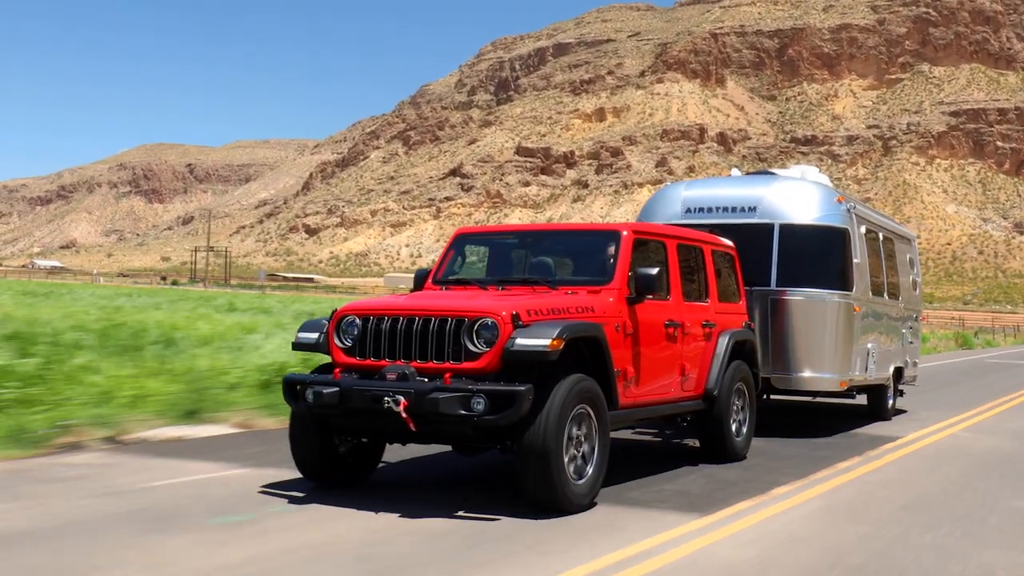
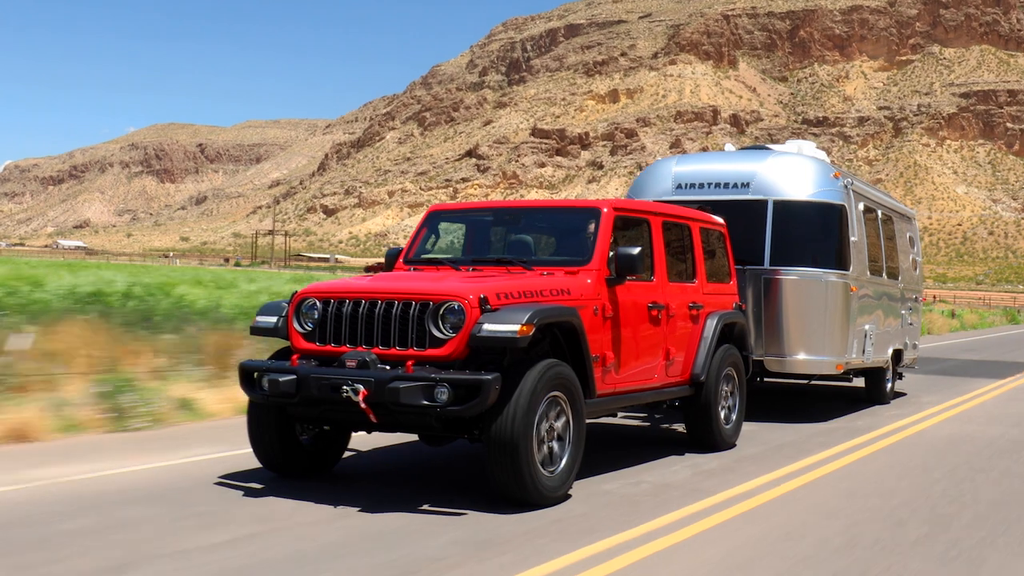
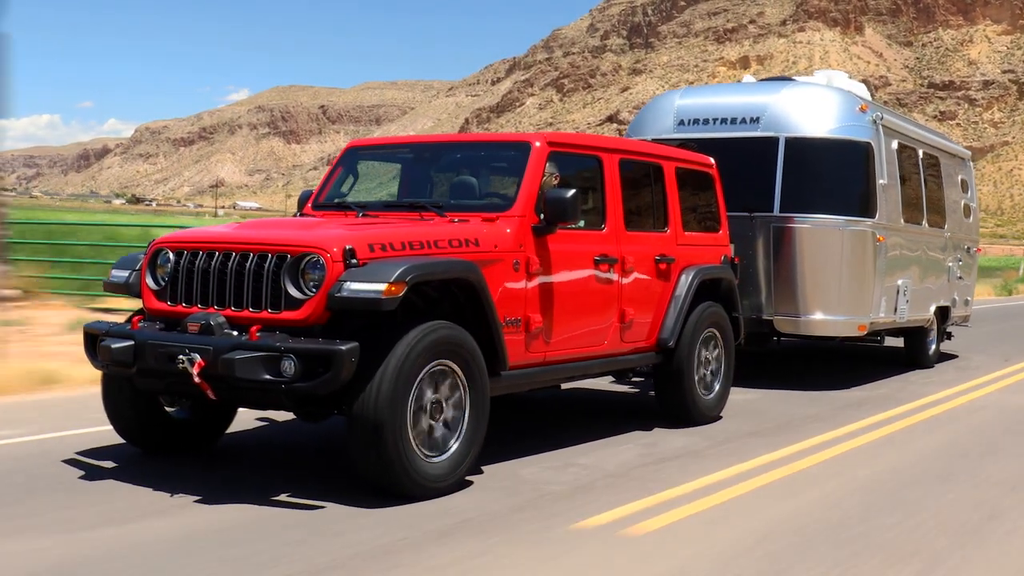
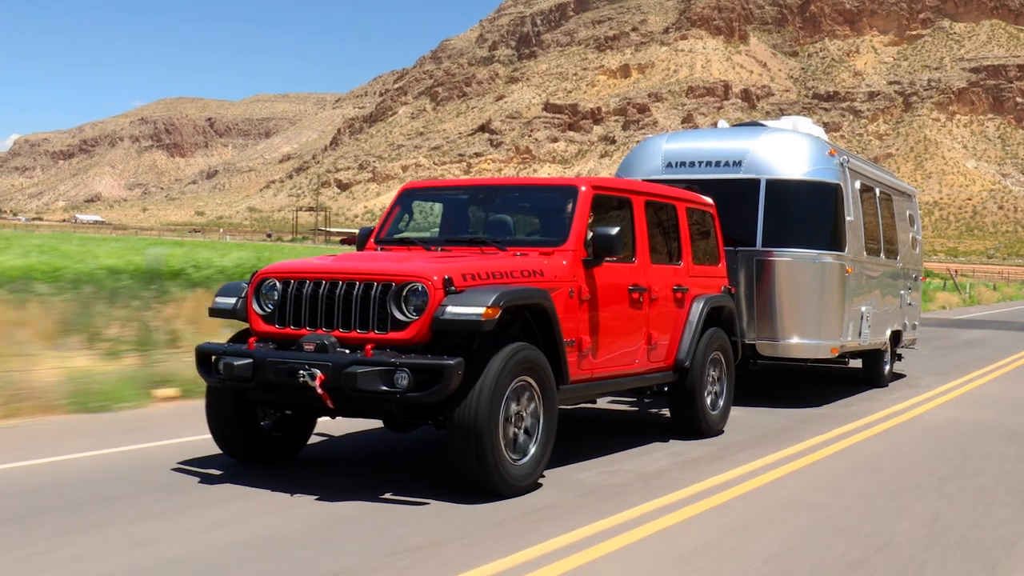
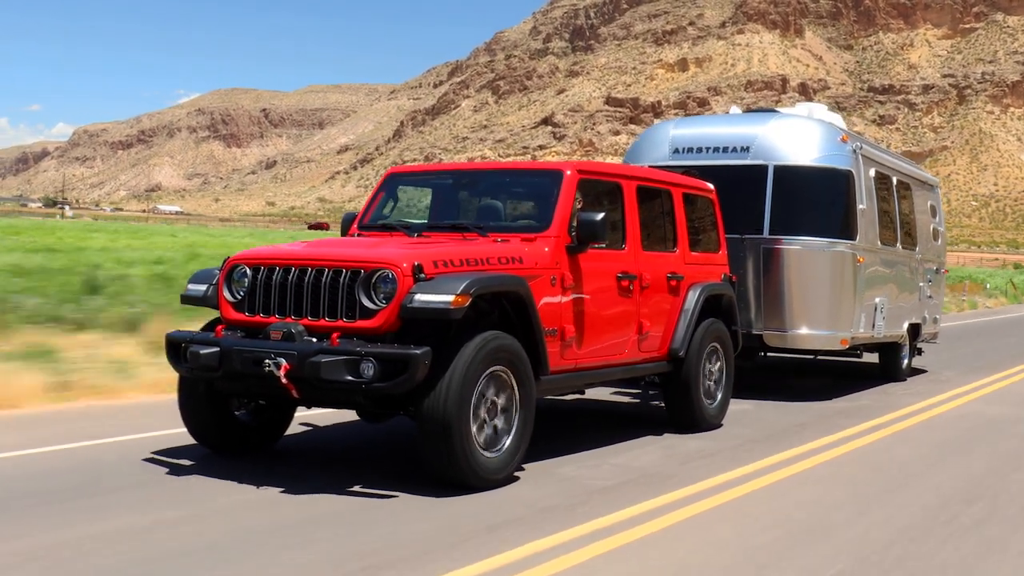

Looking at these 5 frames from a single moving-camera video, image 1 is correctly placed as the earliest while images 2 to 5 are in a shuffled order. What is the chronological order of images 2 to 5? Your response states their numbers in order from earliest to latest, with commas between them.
2, 4, 5, 3
